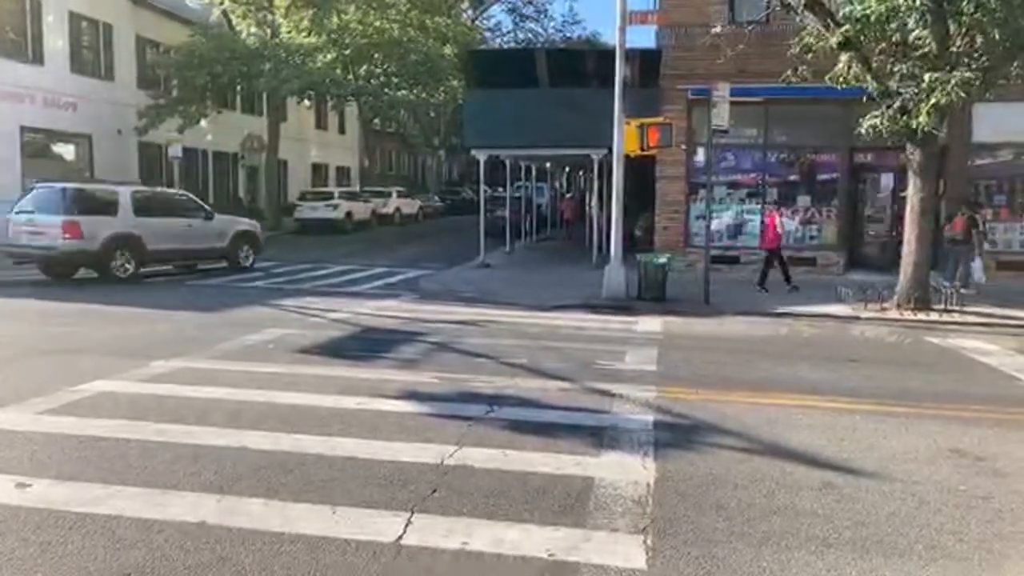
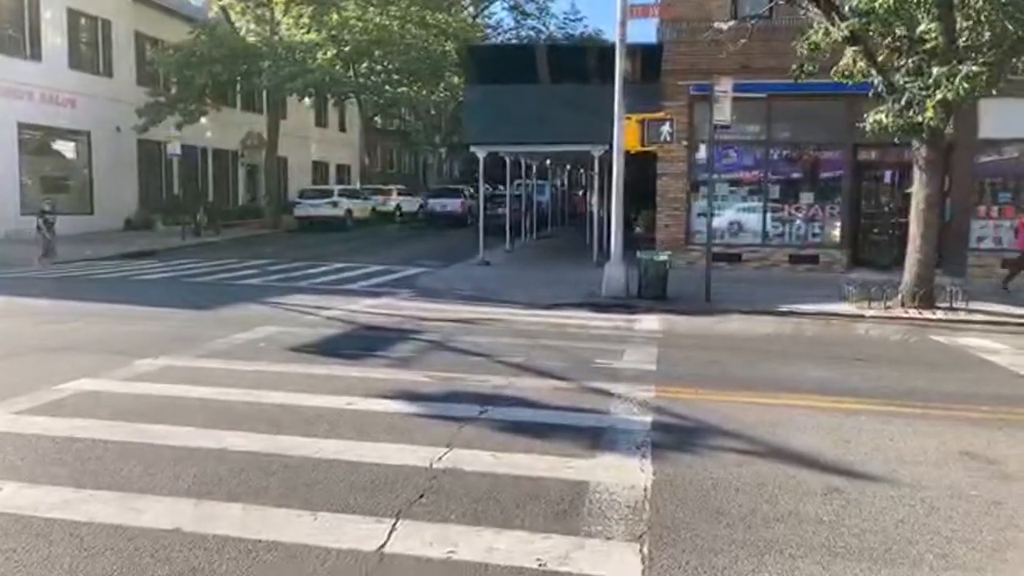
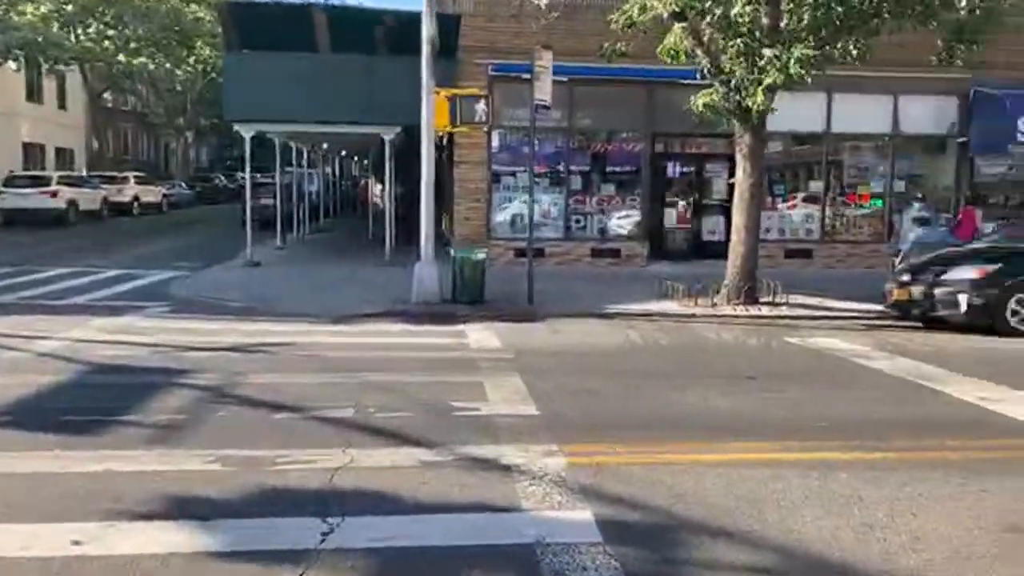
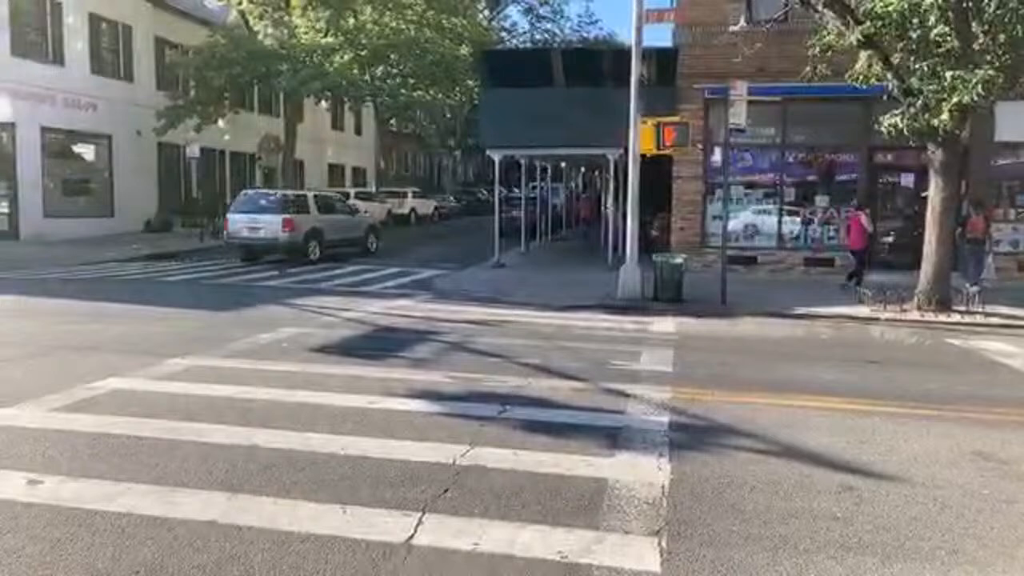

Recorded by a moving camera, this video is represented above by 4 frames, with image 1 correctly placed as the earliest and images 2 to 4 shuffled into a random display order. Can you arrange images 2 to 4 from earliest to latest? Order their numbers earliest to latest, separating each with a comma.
4, 2, 3
